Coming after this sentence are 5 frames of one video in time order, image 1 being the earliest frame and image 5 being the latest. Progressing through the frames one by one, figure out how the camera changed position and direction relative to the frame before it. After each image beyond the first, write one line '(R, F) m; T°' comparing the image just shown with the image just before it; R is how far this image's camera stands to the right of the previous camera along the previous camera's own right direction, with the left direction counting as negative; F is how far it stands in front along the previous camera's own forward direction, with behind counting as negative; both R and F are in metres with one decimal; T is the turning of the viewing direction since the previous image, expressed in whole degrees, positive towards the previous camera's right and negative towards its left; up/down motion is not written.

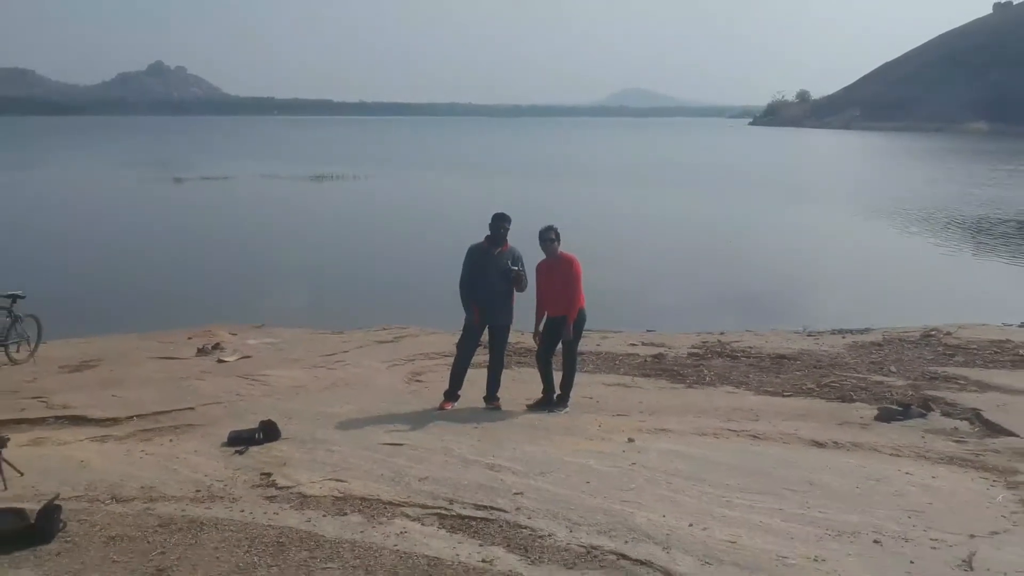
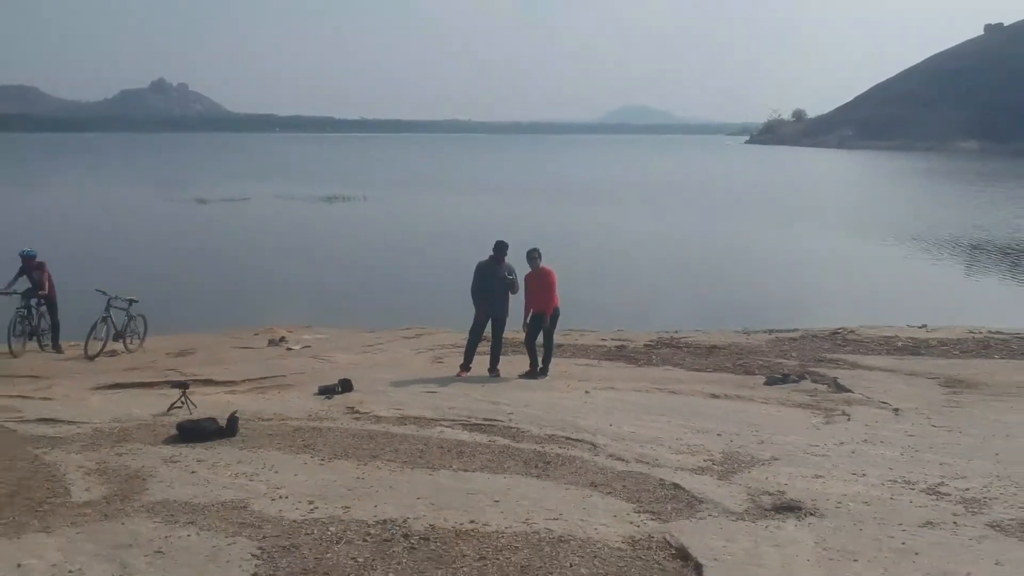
(0.0, -3.1) m; 0°
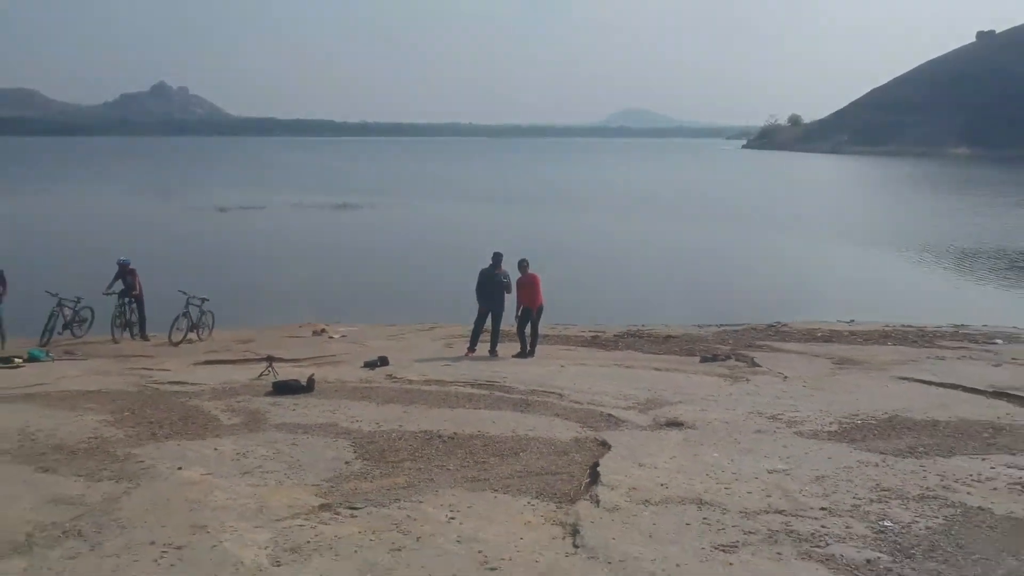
(0.0, -3.2) m; 0°
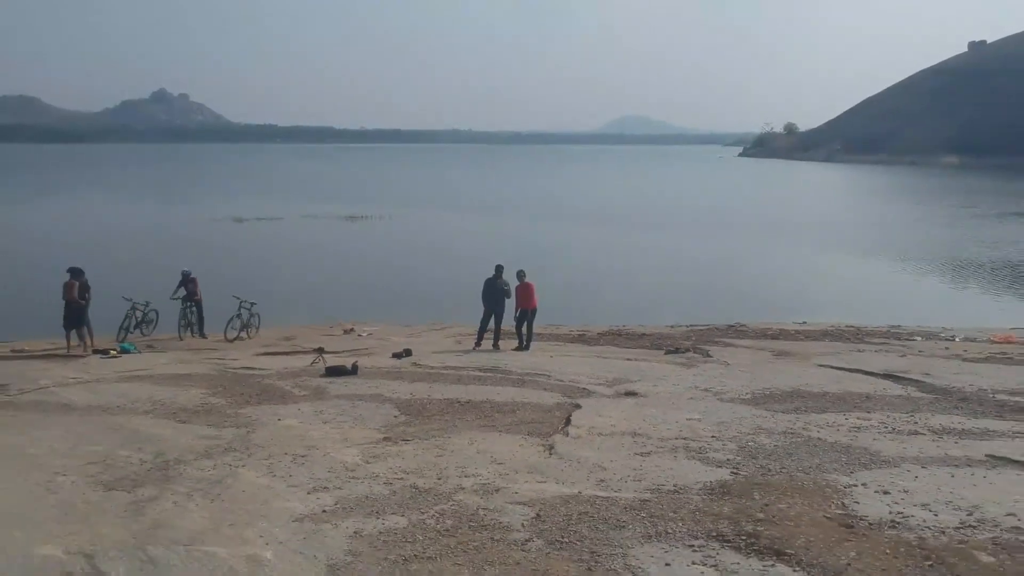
(0.0, -3.0) m; 0°
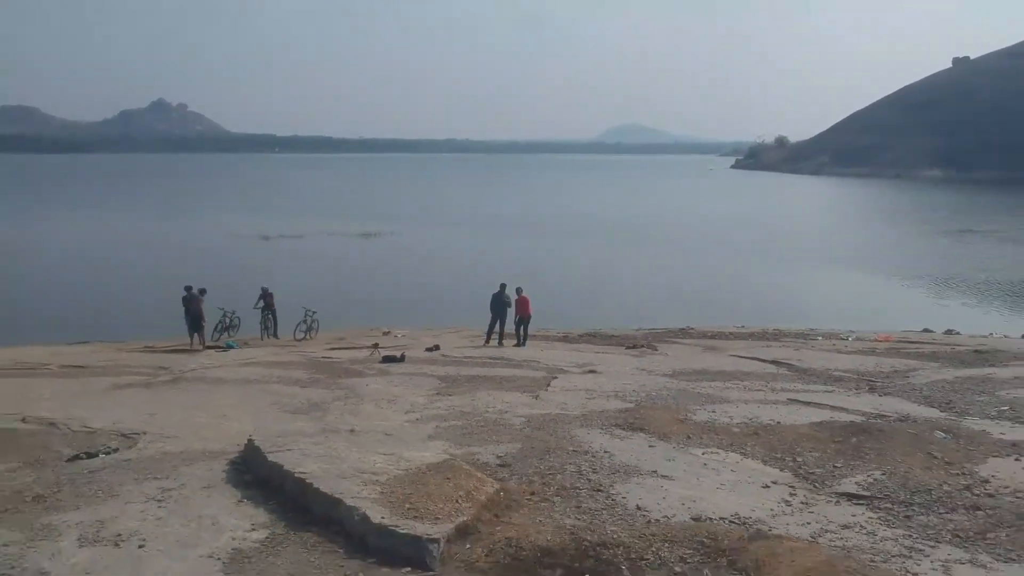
(0.0, -5.8) m; 0°
